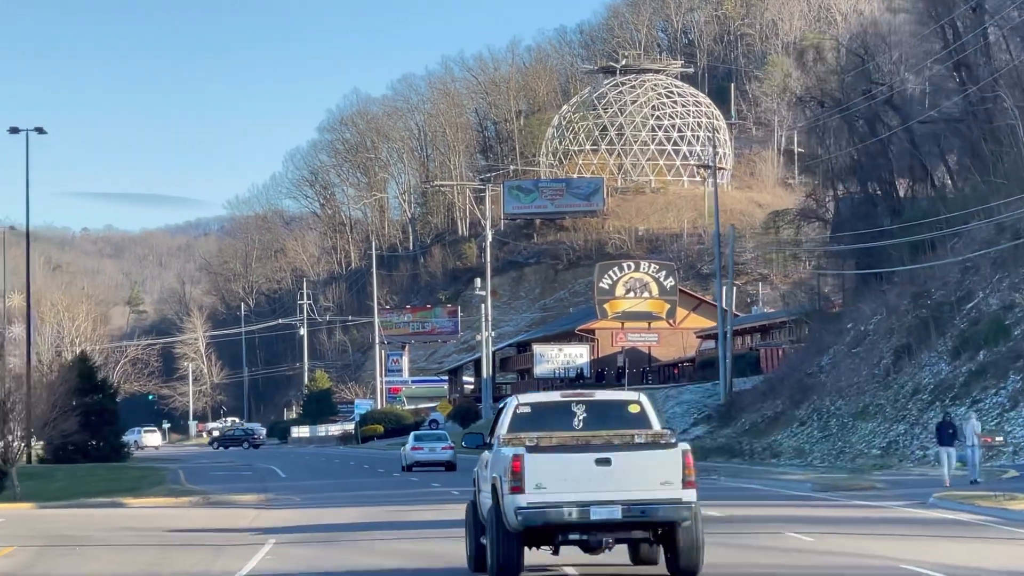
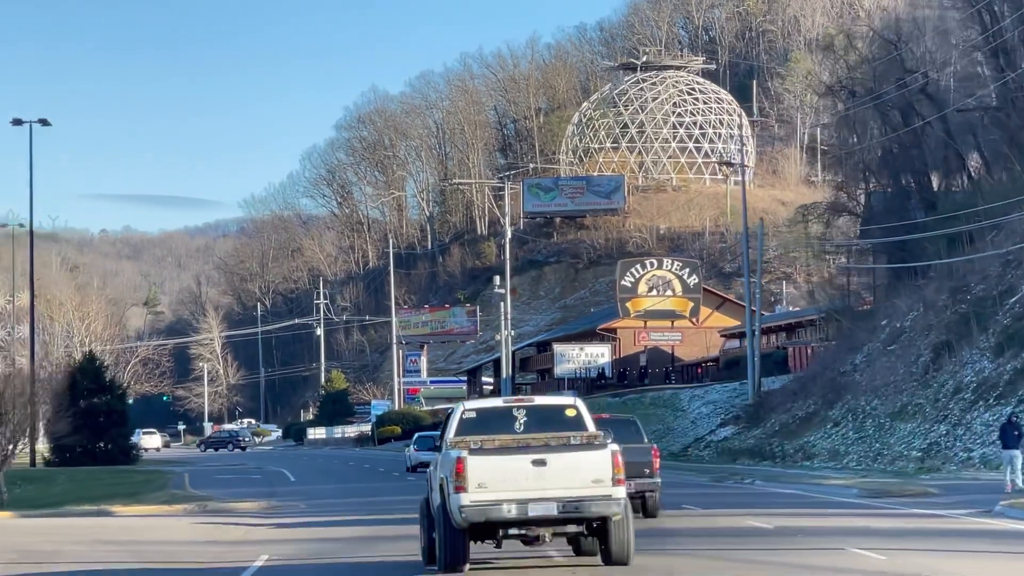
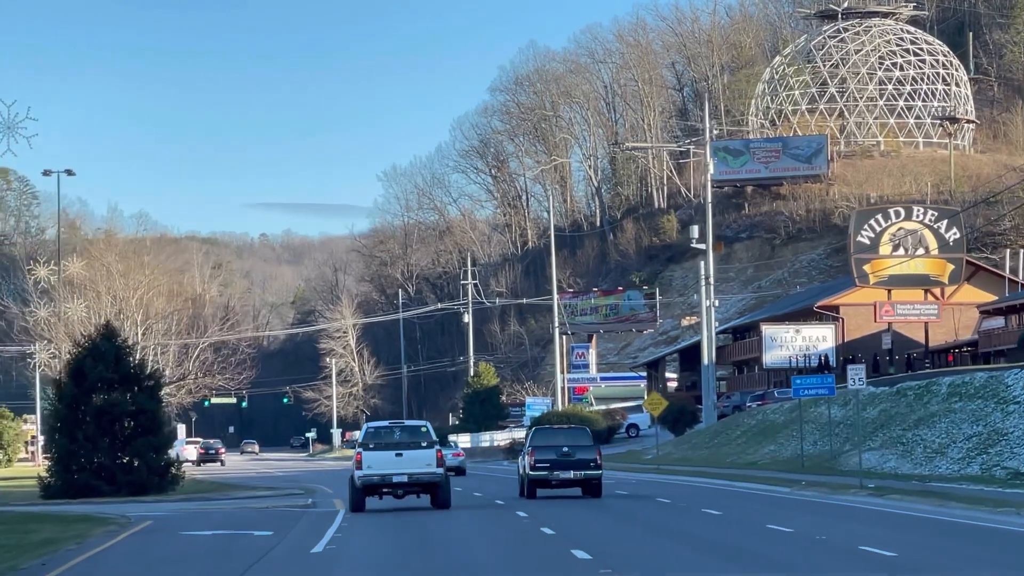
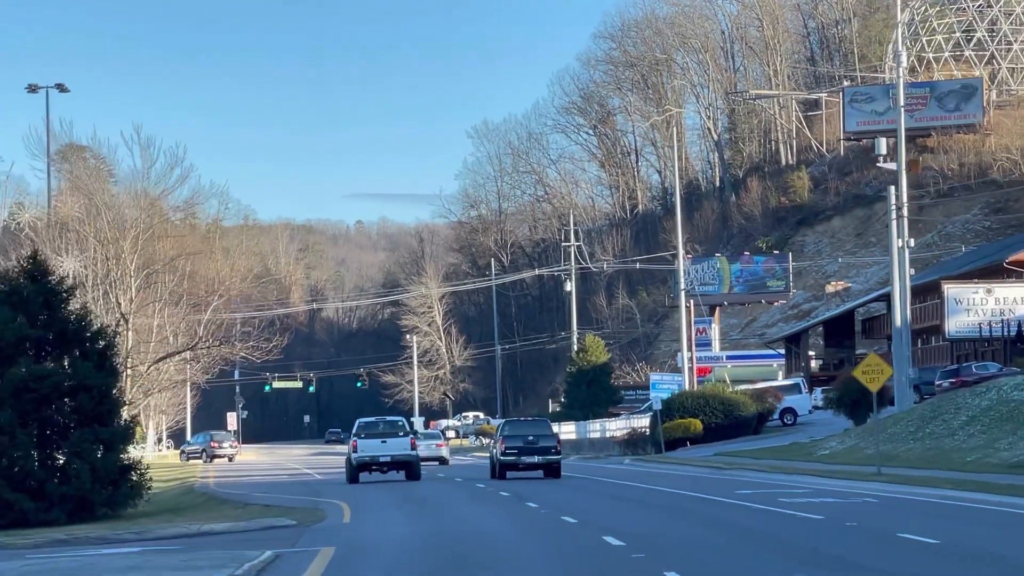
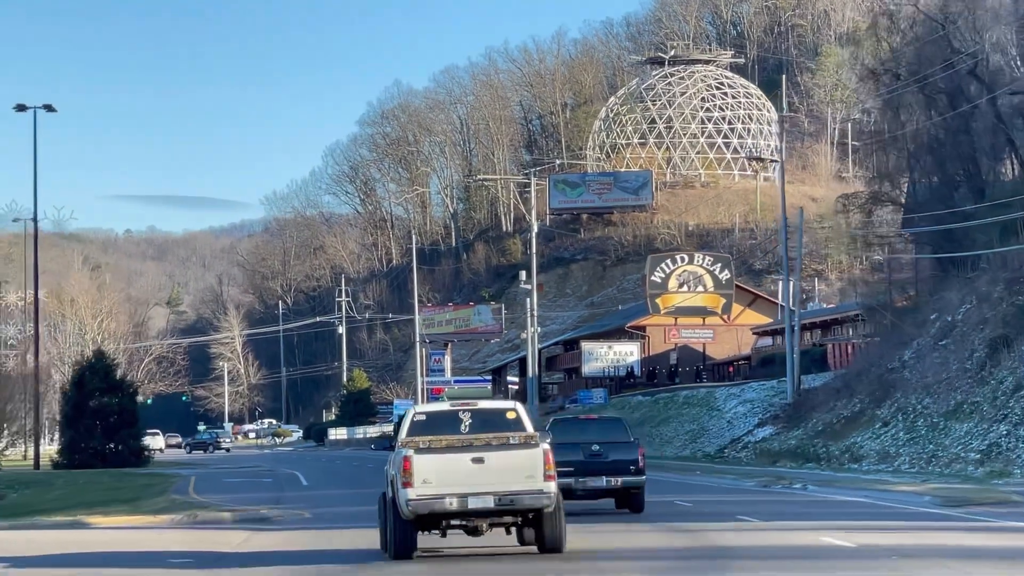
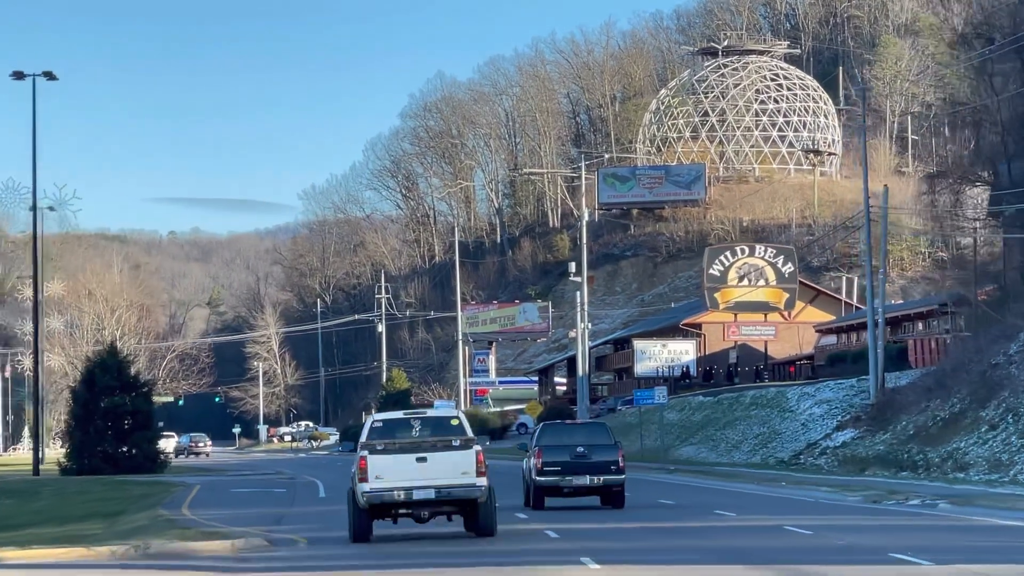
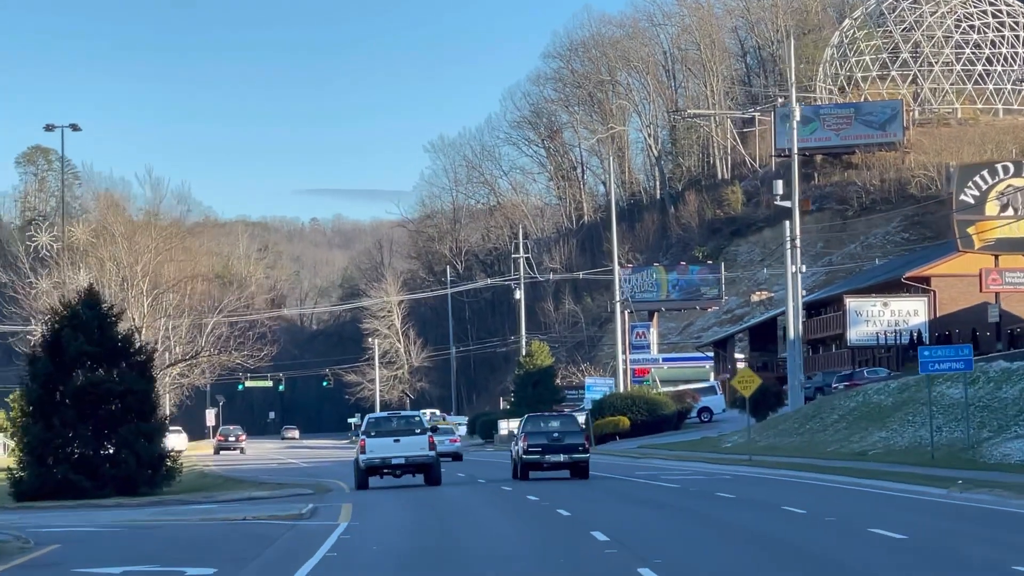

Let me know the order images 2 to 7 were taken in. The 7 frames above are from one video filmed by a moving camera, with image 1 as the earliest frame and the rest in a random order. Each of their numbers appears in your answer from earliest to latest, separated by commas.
2, 5, 6, 3, 7, 4
